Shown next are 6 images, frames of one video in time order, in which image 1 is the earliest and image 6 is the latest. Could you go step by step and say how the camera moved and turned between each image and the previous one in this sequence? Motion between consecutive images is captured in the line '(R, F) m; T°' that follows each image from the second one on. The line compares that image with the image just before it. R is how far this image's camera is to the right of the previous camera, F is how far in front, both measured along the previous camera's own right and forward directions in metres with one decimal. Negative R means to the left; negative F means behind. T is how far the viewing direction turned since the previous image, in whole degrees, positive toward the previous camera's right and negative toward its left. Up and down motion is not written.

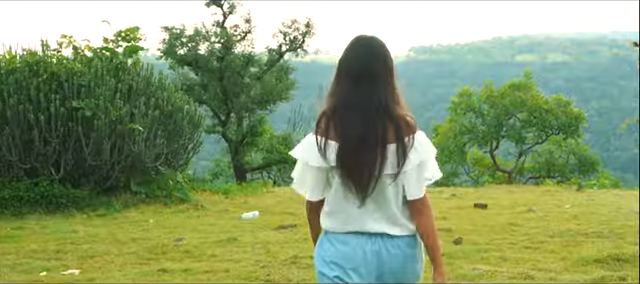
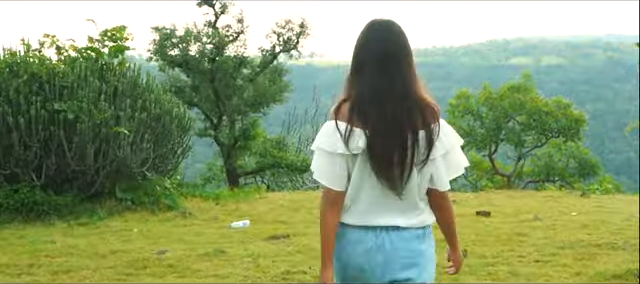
(0.0, +0.5) m; 0°
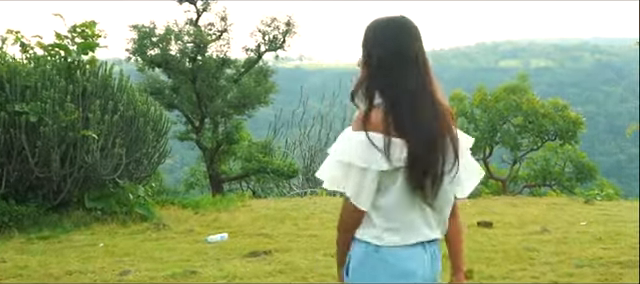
(0.0, +0.8) m; +1°
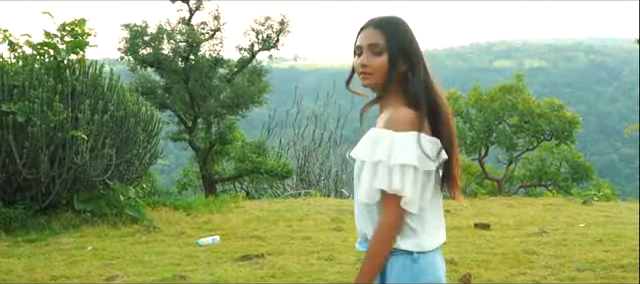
(0.0, +0.2) m; 0°
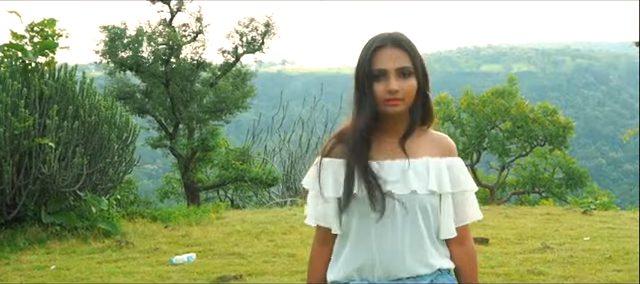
(0.0, +0.6) m; +1°
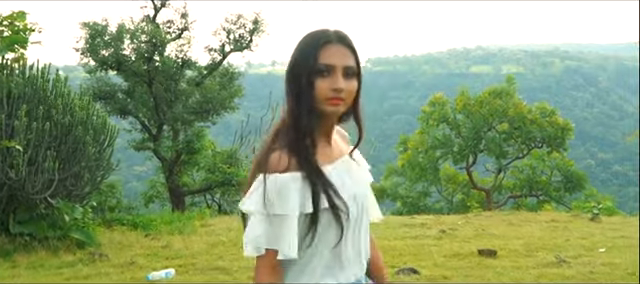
(0.0, +0.7) m; +1°
